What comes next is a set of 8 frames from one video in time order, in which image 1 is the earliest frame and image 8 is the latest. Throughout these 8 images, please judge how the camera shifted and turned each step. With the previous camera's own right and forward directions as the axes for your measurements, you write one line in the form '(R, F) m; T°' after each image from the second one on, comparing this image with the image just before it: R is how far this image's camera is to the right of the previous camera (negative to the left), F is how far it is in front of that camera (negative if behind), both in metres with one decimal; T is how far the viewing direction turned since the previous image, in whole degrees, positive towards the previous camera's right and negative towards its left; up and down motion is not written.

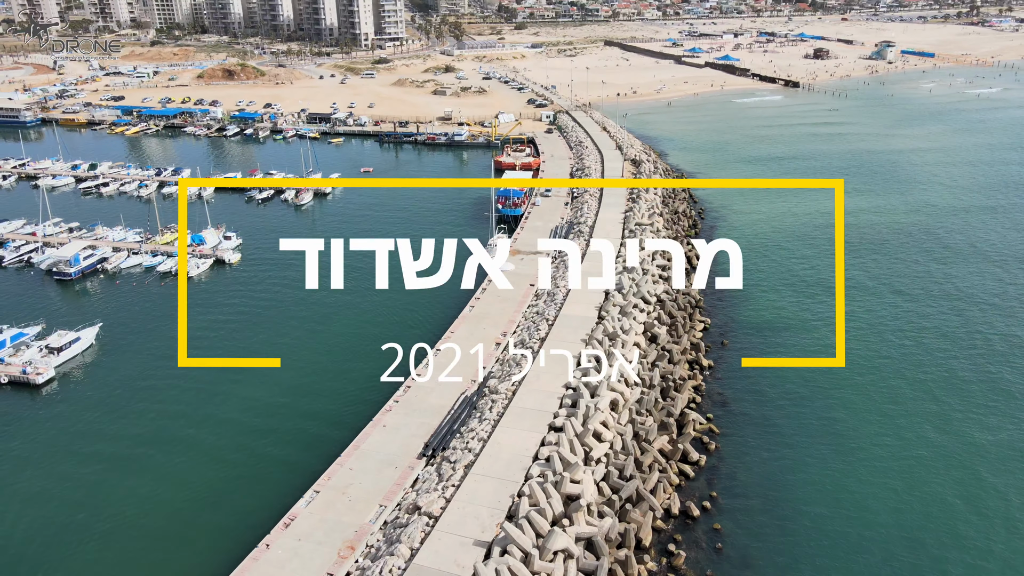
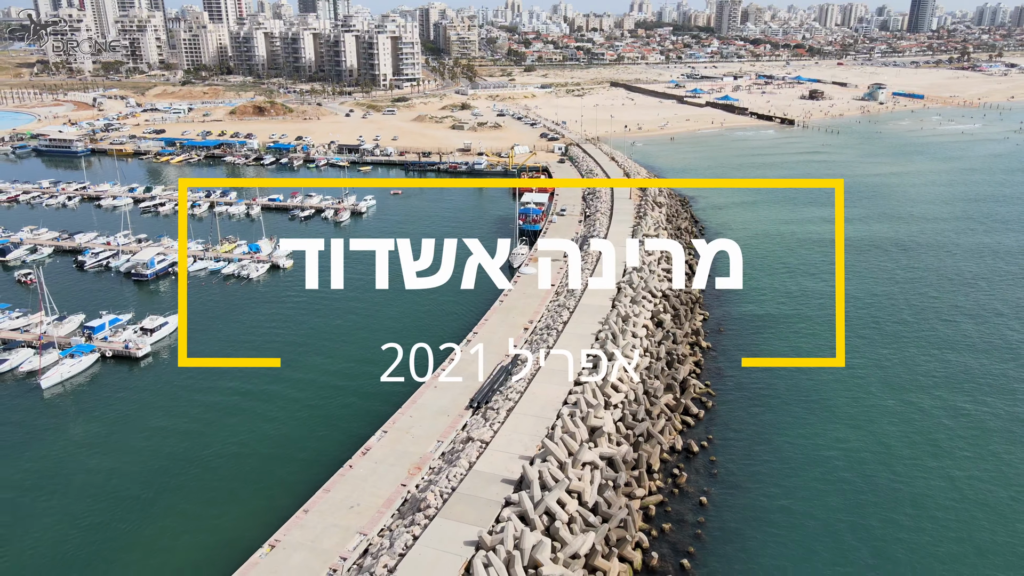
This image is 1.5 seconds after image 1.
(-1.0, -4.5) m; 0°
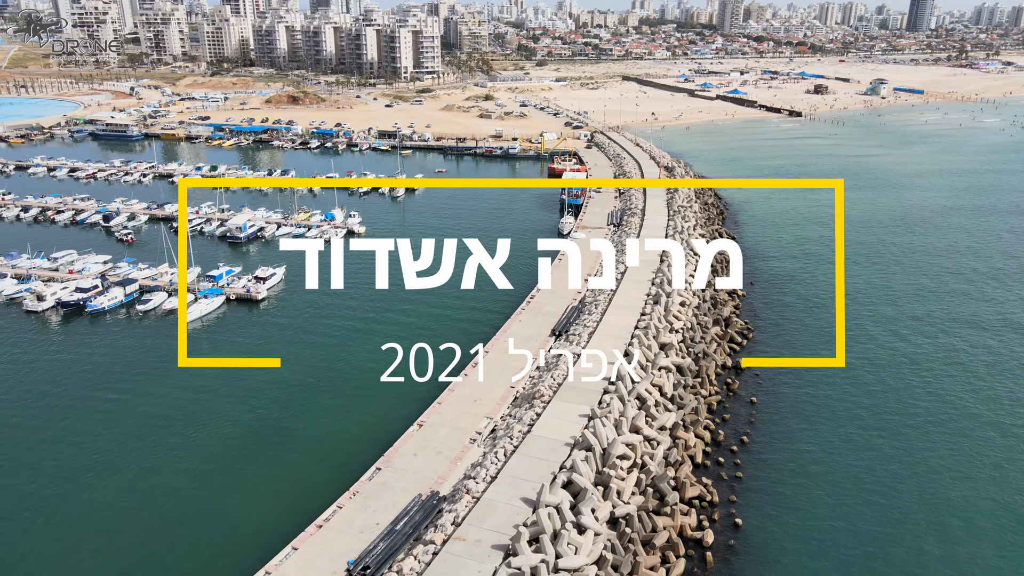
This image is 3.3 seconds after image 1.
(-3.3, -5.1) m; 0°
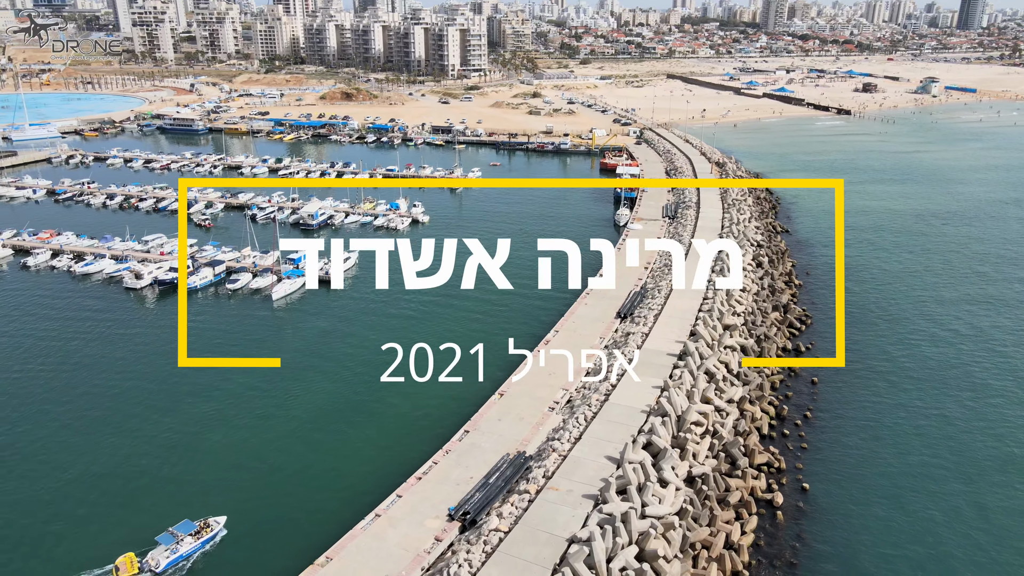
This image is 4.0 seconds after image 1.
(-1.5, -1.8) m; -3°
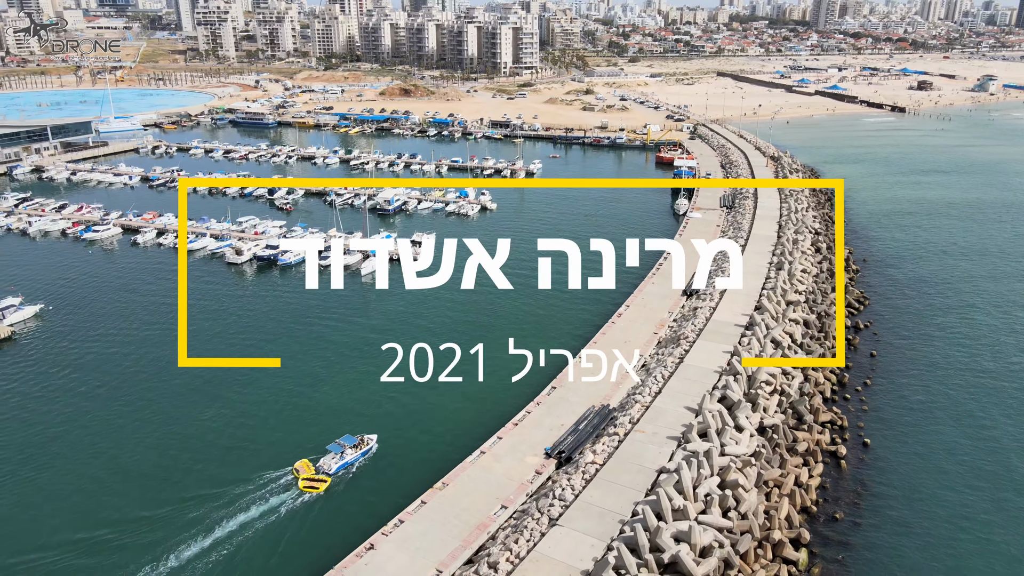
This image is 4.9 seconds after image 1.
(-1.6, -2.6) m; -3°
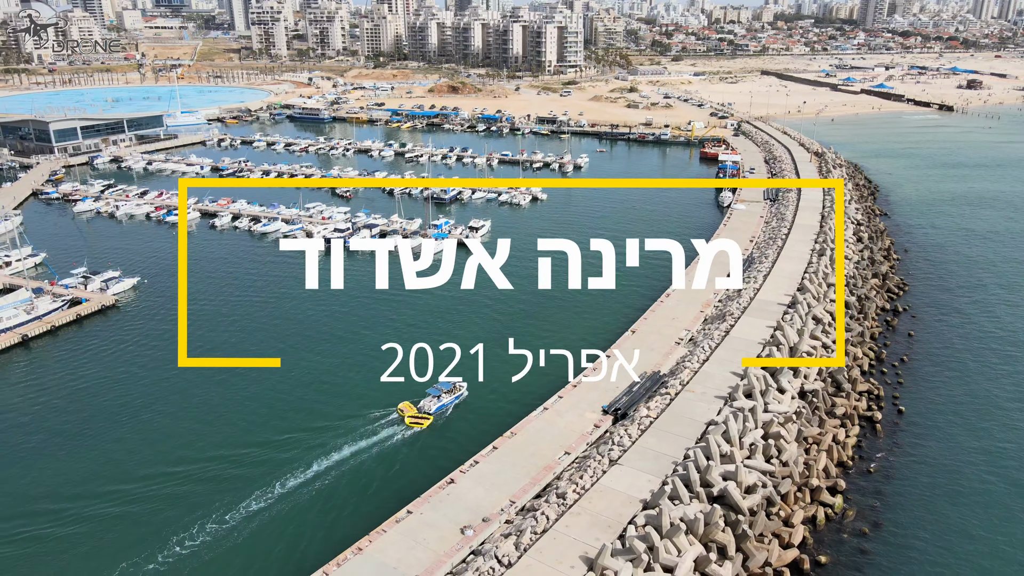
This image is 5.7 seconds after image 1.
(-0.9, -2.4) m; -3°
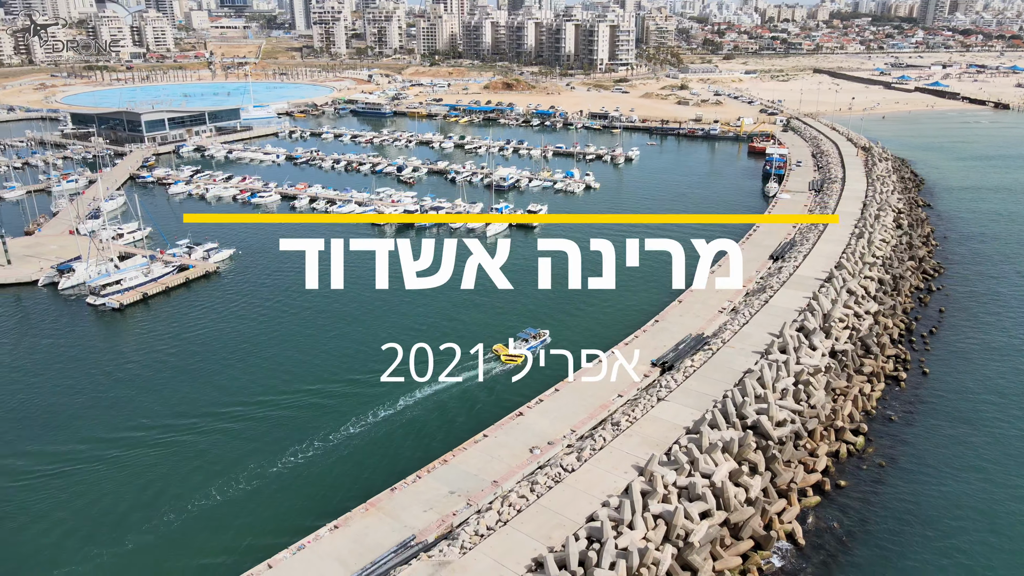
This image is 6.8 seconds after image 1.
(-0.6, -3.4) m; -4°
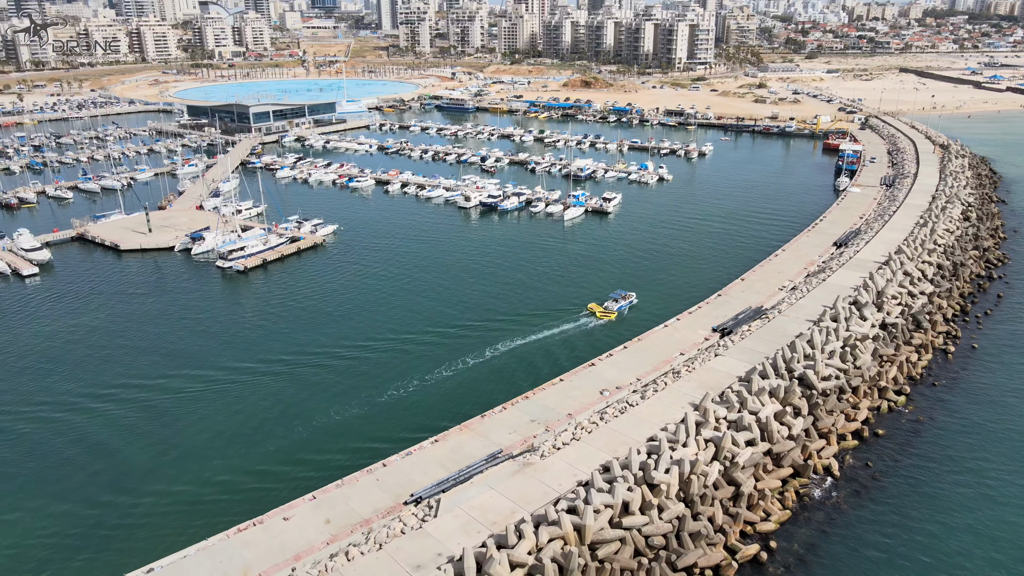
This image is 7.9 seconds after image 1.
(-0.2, -3.5) m; -6°
